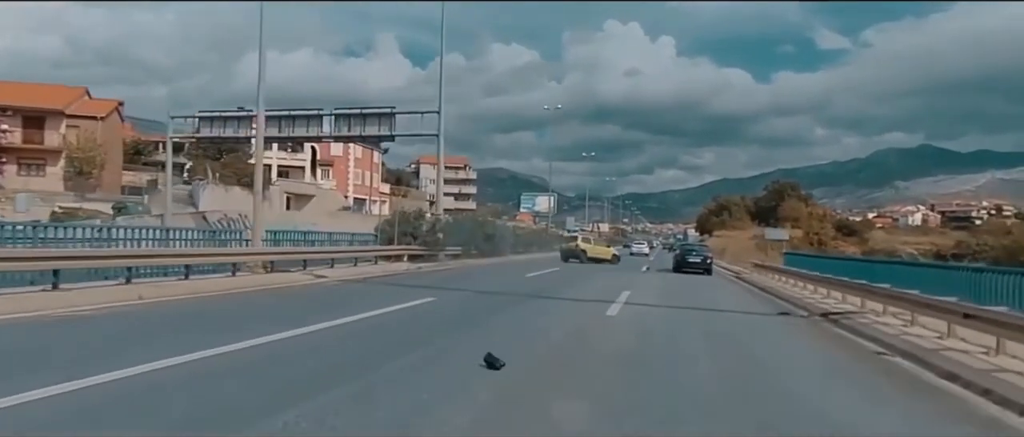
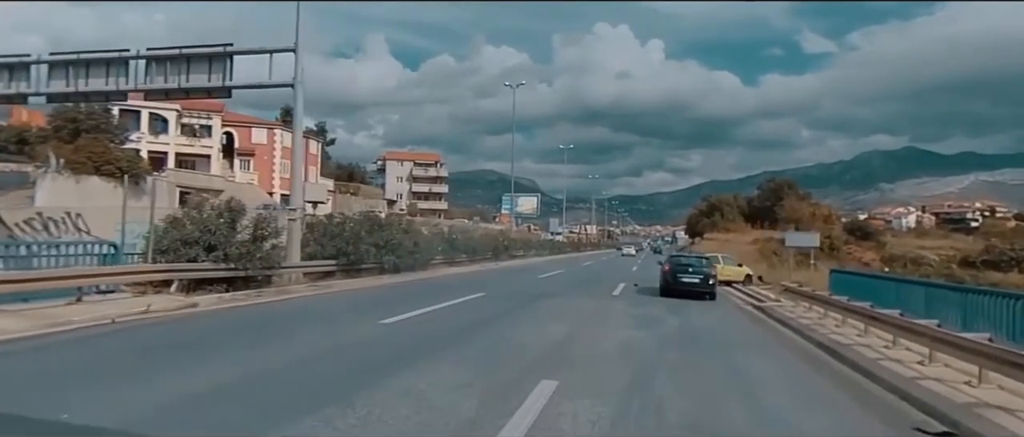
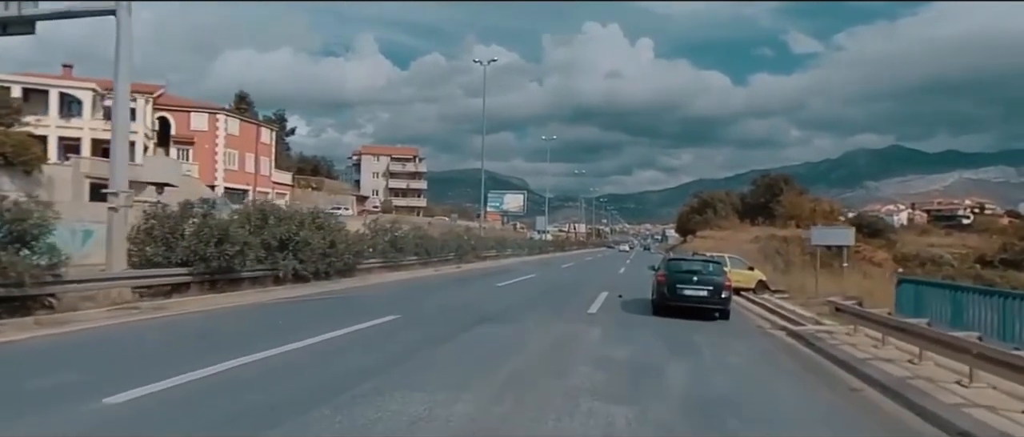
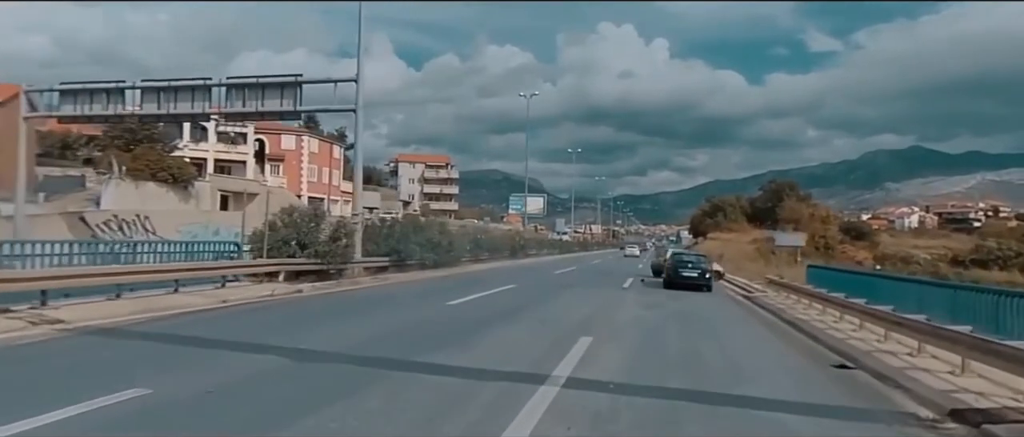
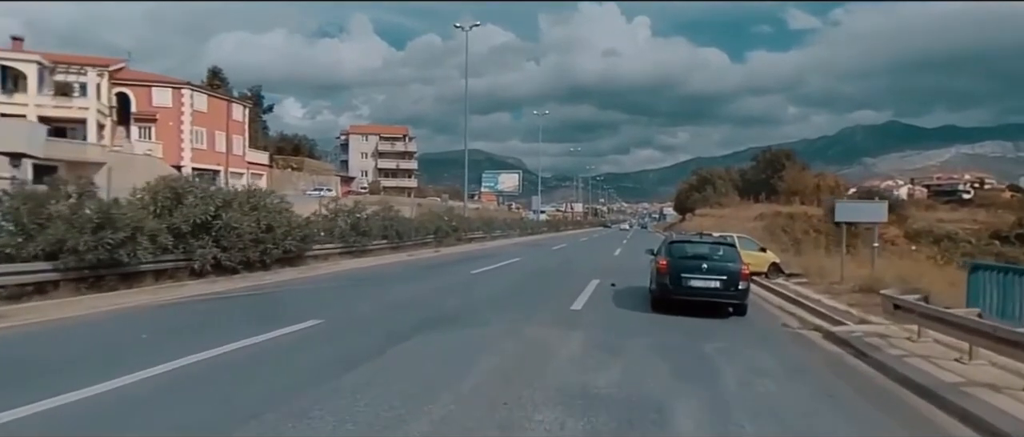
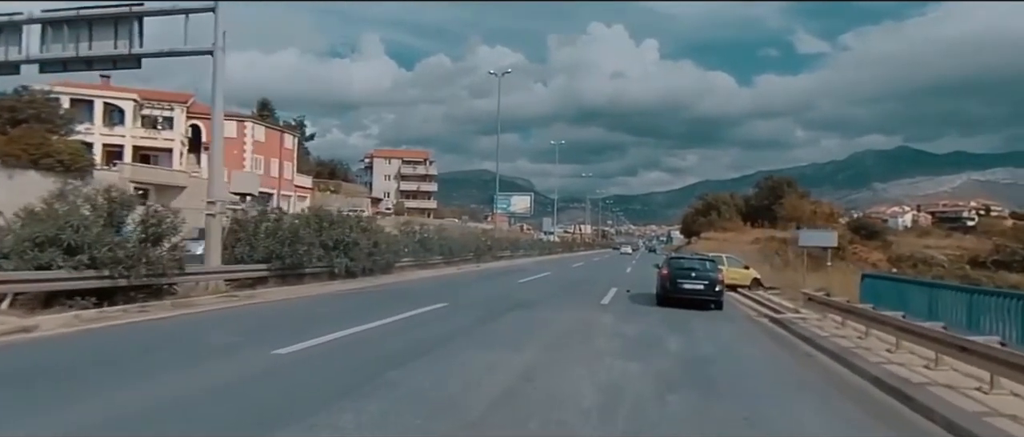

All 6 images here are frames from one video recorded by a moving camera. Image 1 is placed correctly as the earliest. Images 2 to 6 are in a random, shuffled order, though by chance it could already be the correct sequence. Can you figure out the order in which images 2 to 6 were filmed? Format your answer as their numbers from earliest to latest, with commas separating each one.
4, 2, 6, 3, 5
